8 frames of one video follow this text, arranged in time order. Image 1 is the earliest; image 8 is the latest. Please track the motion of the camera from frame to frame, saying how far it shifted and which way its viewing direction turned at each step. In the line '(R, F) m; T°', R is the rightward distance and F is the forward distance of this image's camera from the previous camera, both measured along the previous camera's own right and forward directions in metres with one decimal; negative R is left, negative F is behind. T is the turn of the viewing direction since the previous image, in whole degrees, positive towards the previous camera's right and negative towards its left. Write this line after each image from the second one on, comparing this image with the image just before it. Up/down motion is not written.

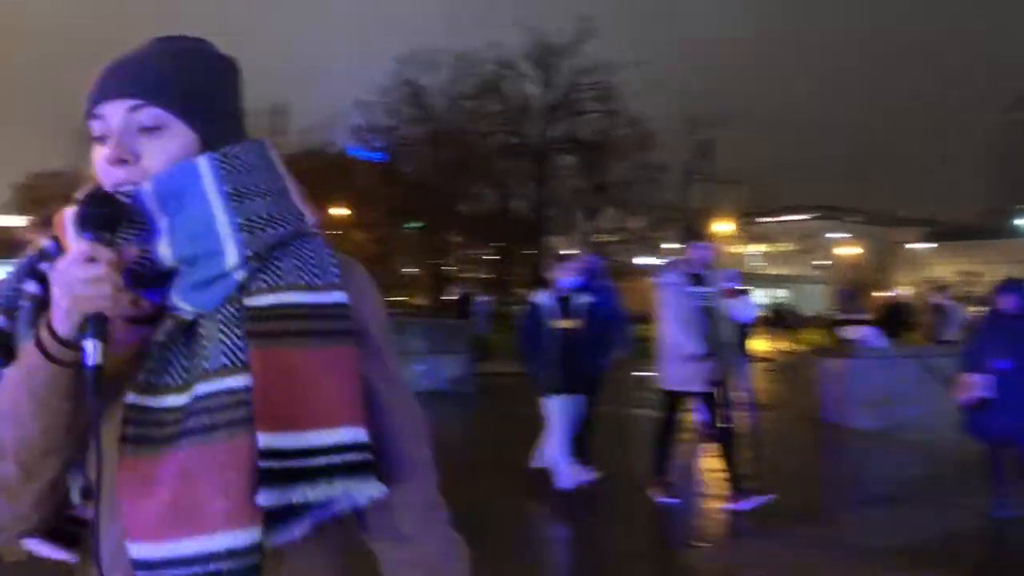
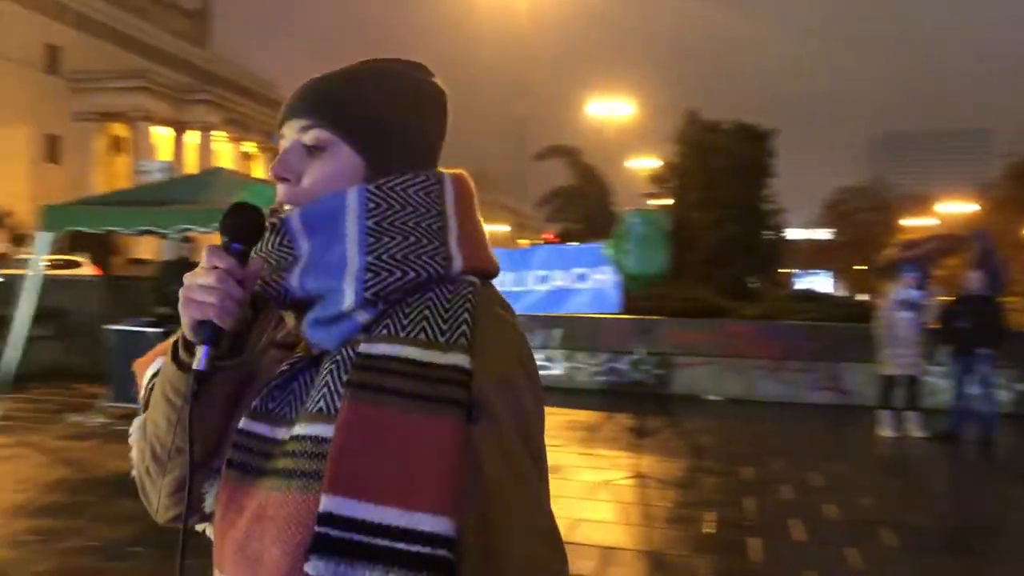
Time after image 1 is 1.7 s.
(+0.9, +0.8) m; -51°
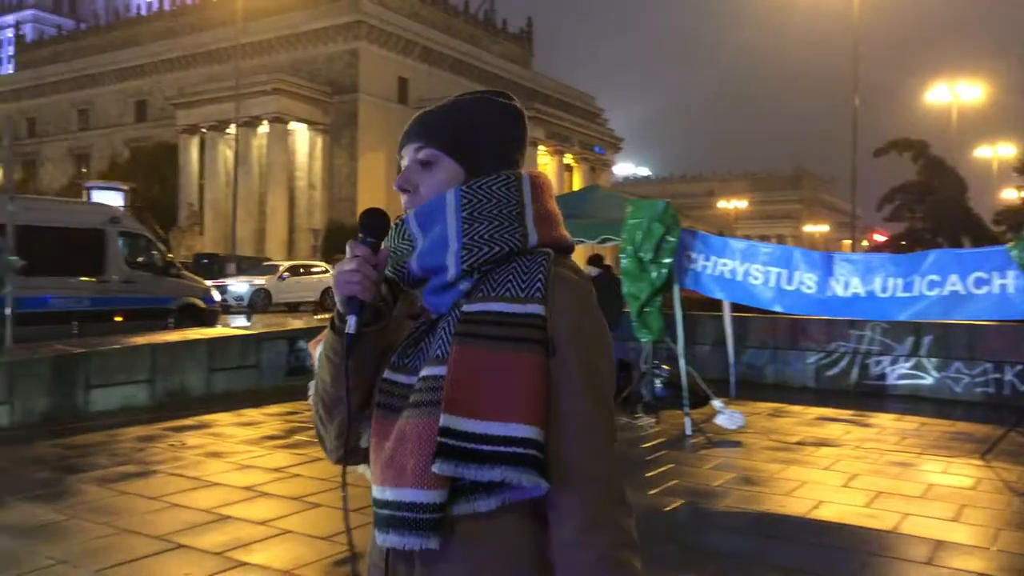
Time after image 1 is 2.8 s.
(+0.5, -0.2) m; -21°
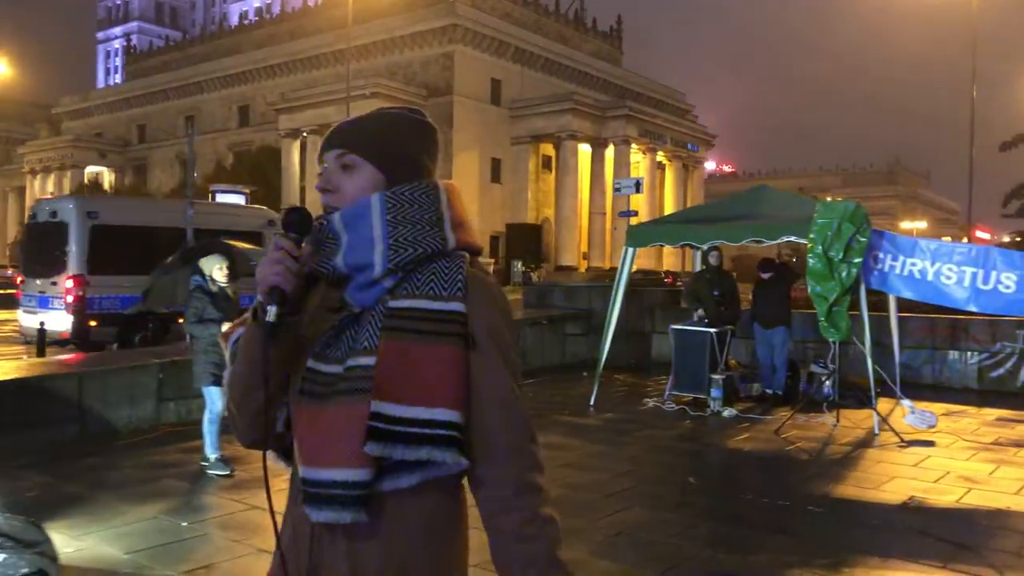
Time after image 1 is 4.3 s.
(0.0, -0.2) m; -6°
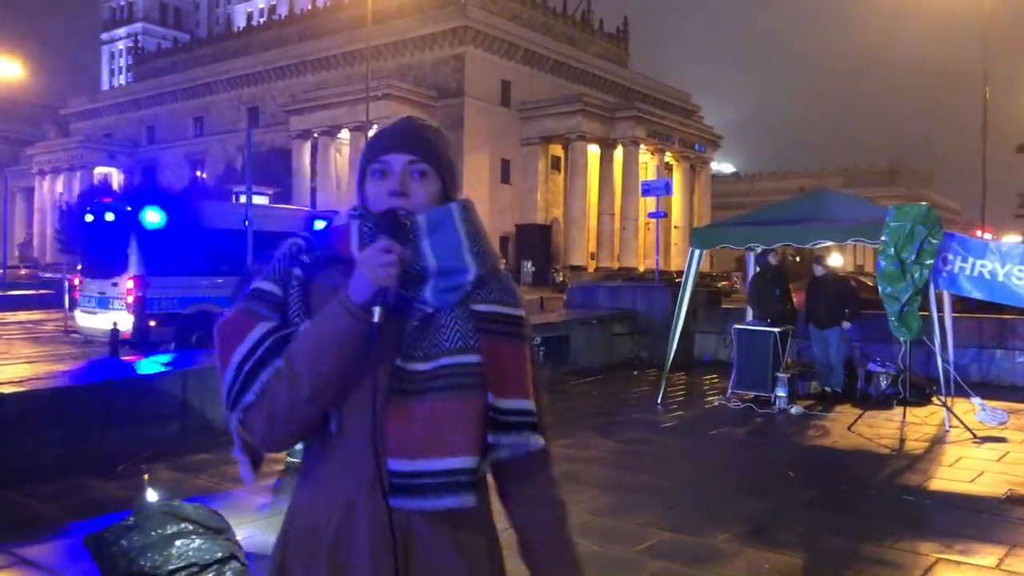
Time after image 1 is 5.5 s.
(-0.9, -0.3) m; 0°
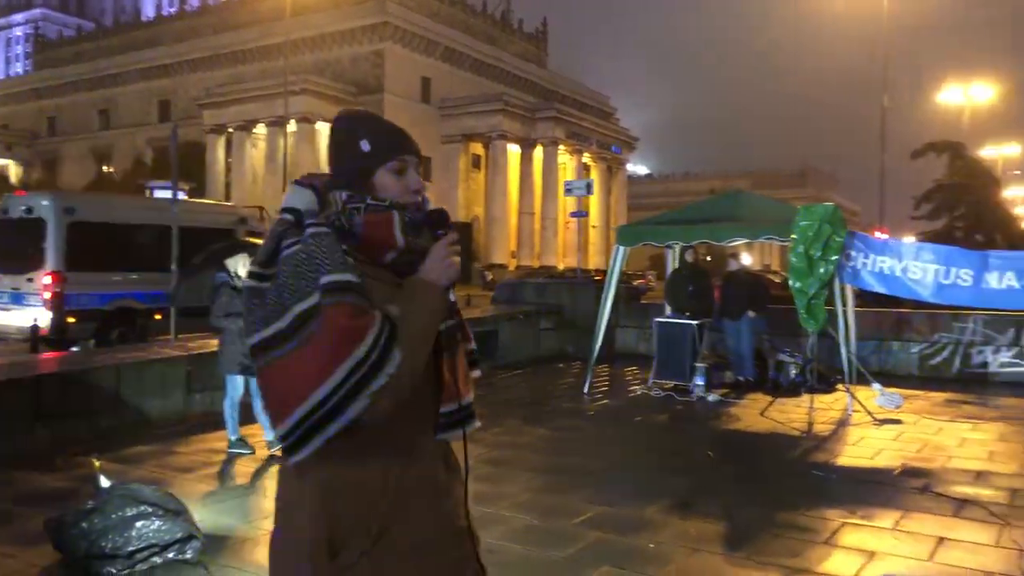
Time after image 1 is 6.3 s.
(-0.2, -0.3) m; +5°
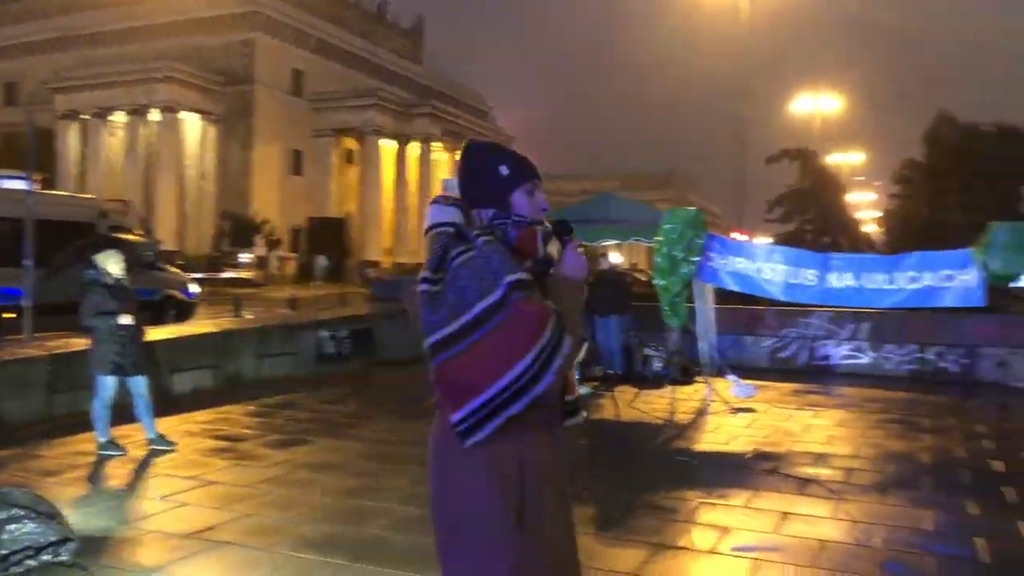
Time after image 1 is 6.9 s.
(-0.1, -0.2) m; +8°
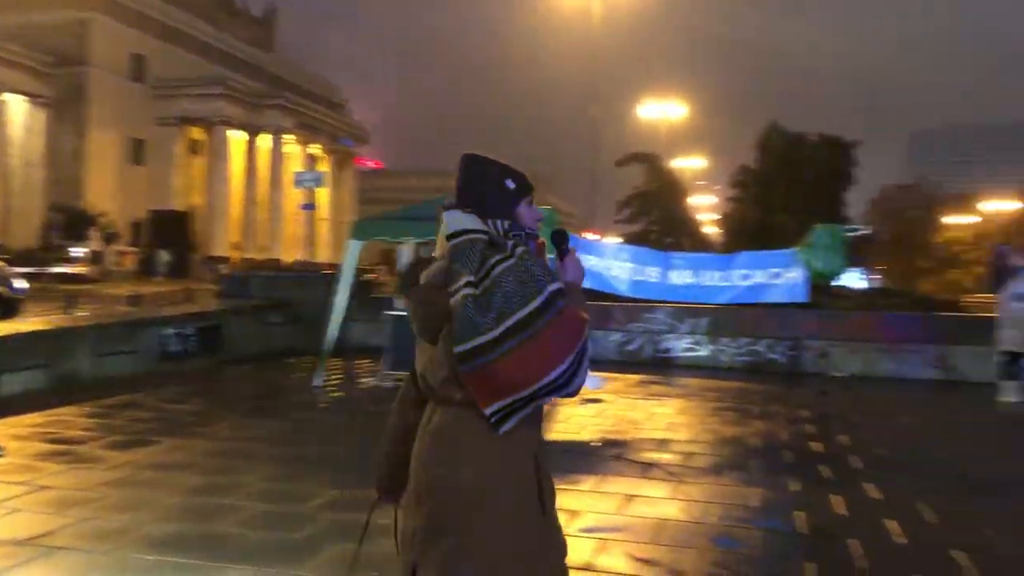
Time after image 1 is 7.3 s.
(0.0, -0.1) m; +9°
